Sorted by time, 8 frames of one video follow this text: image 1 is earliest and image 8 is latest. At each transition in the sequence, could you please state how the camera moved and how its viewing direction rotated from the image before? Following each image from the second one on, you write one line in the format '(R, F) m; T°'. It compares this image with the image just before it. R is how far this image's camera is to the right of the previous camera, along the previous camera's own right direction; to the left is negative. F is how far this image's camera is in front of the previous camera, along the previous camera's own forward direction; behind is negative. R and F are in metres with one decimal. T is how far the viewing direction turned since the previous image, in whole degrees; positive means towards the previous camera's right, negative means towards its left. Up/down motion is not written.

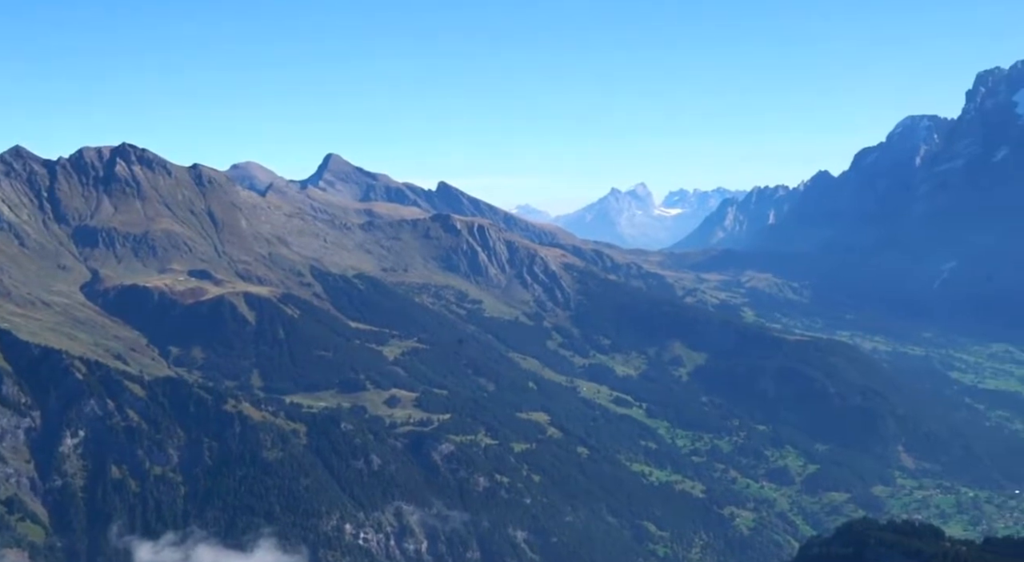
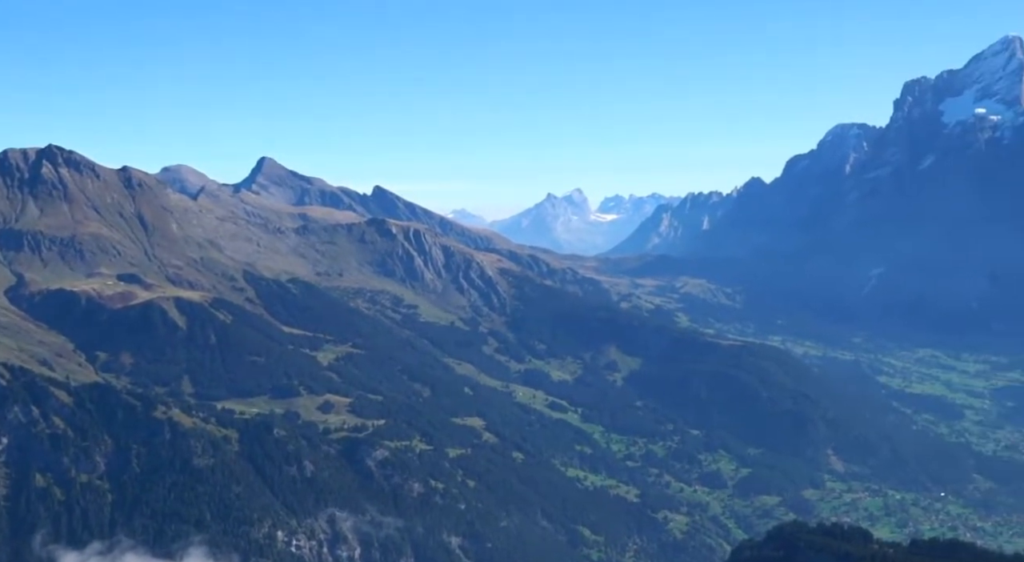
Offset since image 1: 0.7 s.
(+5.0, -0.8) m; +2°
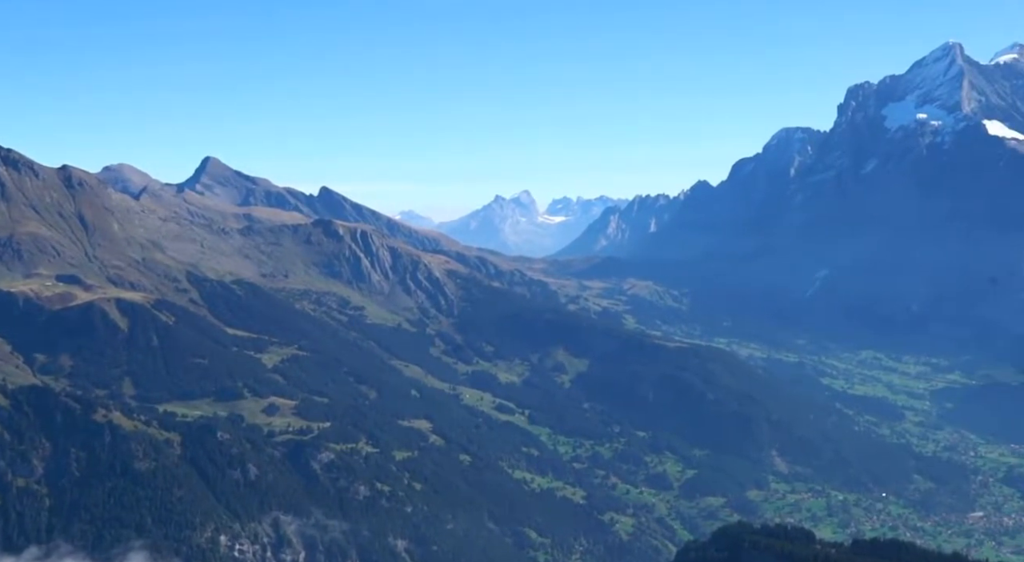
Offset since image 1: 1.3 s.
(+1.1, +0.5) m; +2°
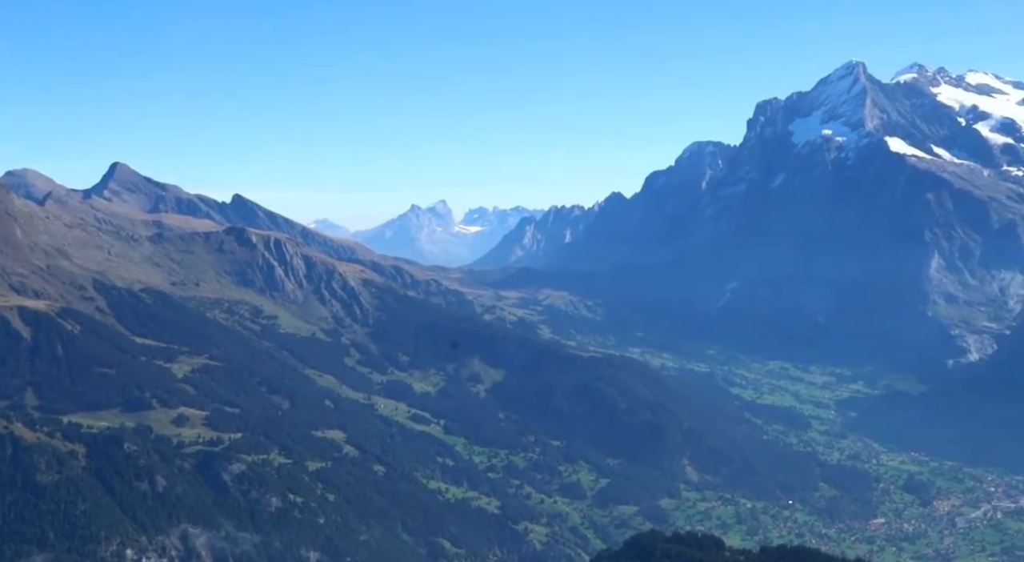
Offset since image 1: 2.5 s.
(+1.8, -0.5) m; +4°
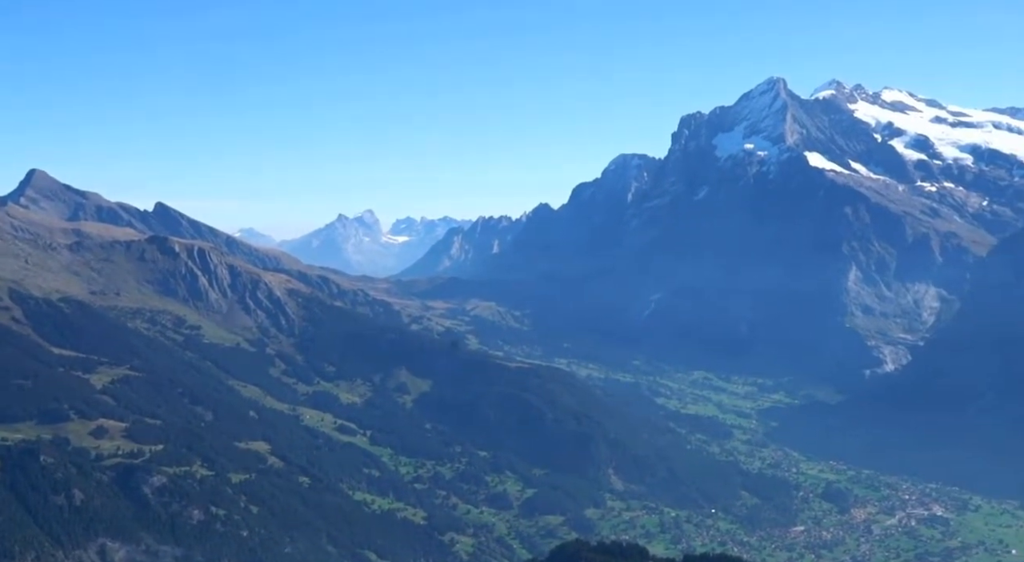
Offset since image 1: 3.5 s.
(+0.8, -0.9) m; +3°
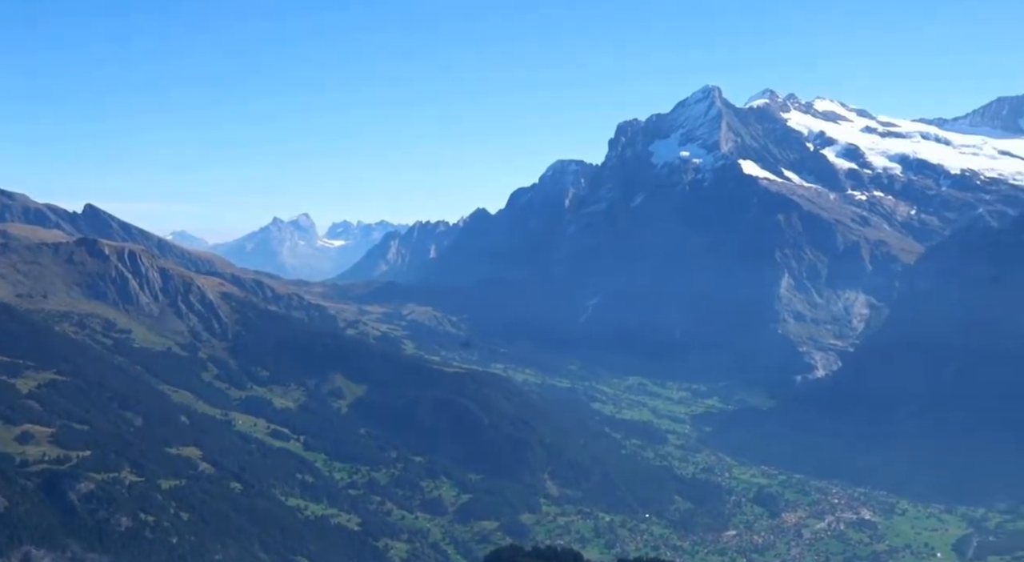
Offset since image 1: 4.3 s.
(+0.5, 0.0) m; +3°
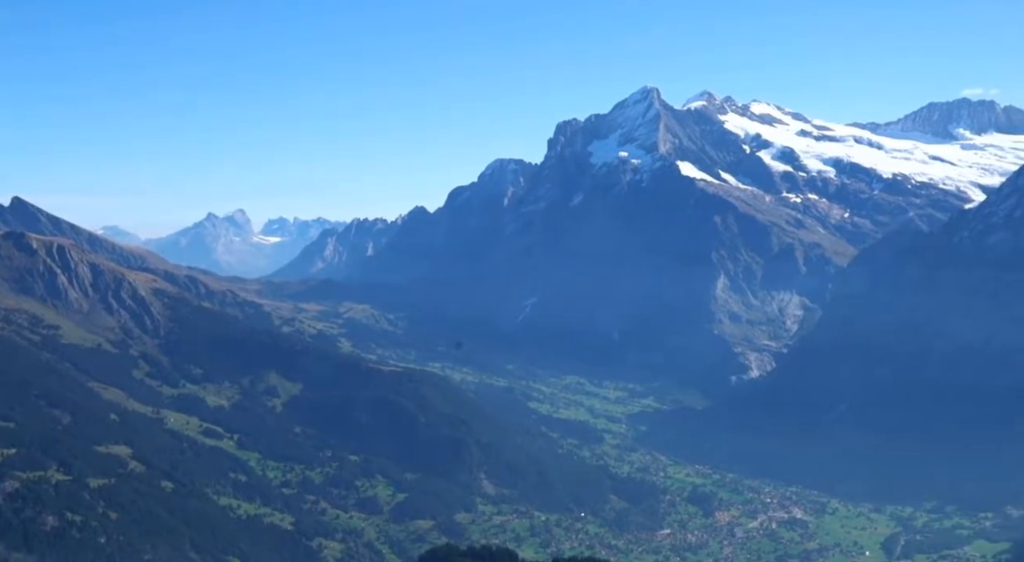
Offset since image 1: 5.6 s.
(+0.4, +0.4) m; +3°
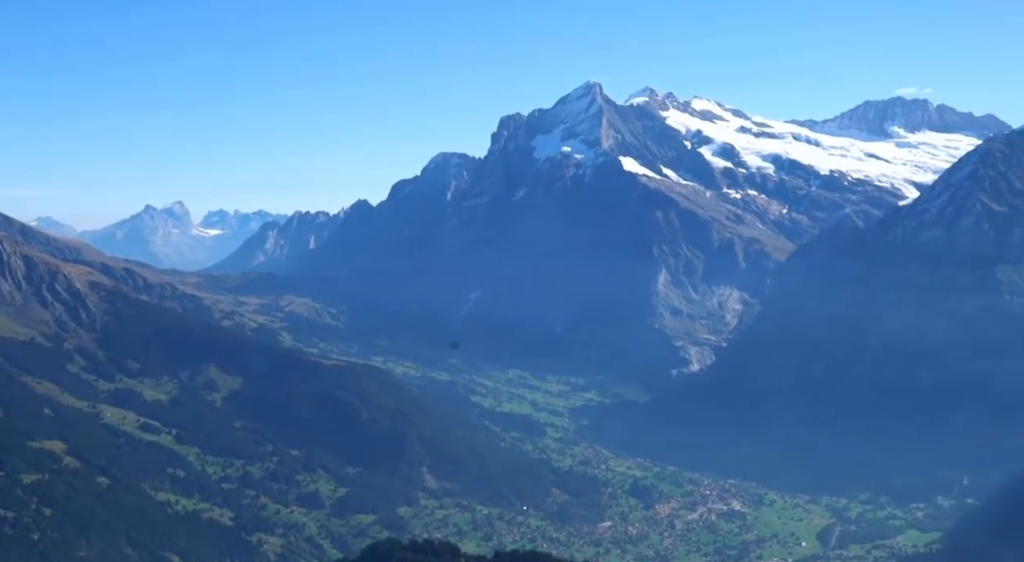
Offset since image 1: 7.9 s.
(+0.3, -0.5) m; +3°
